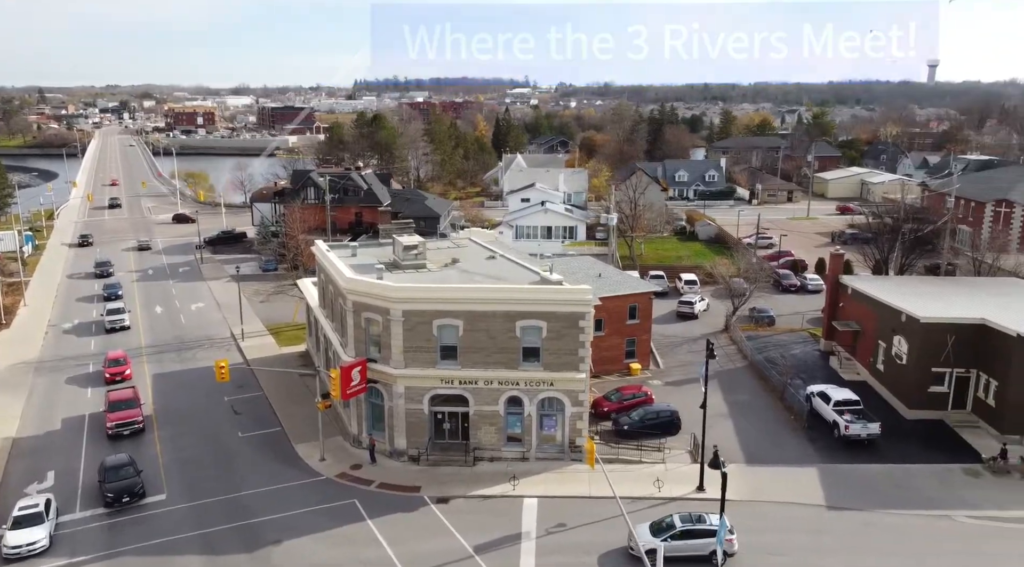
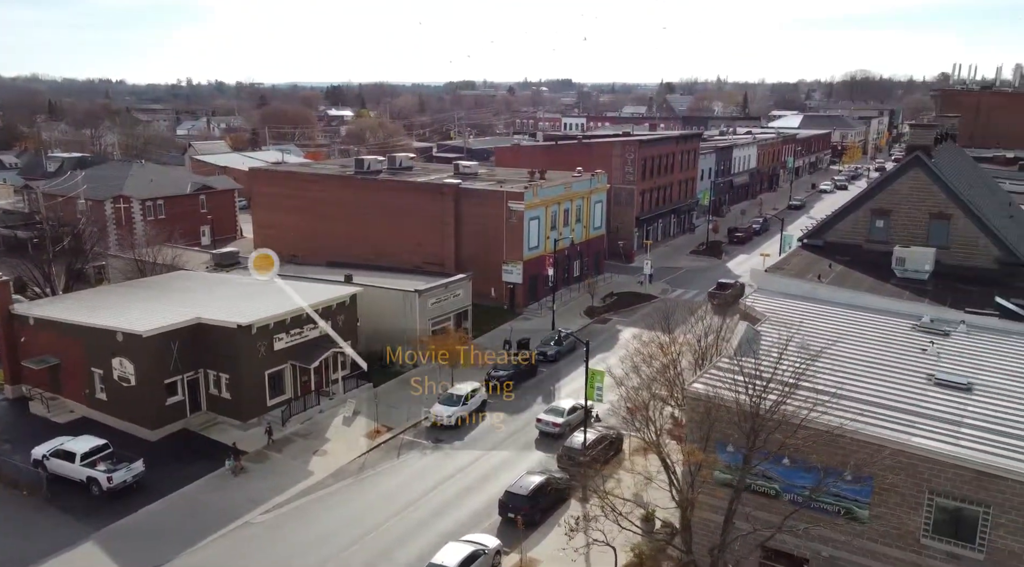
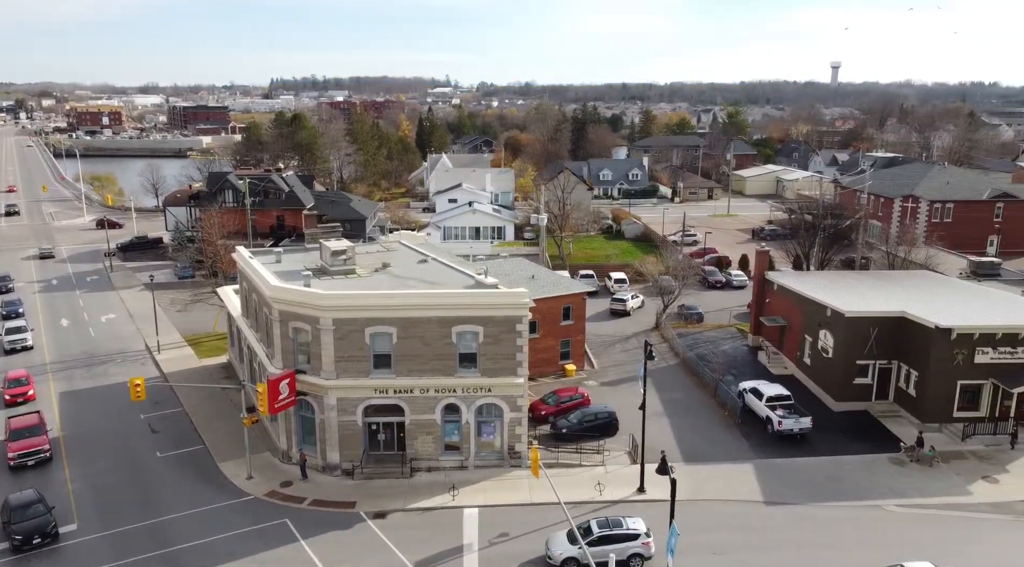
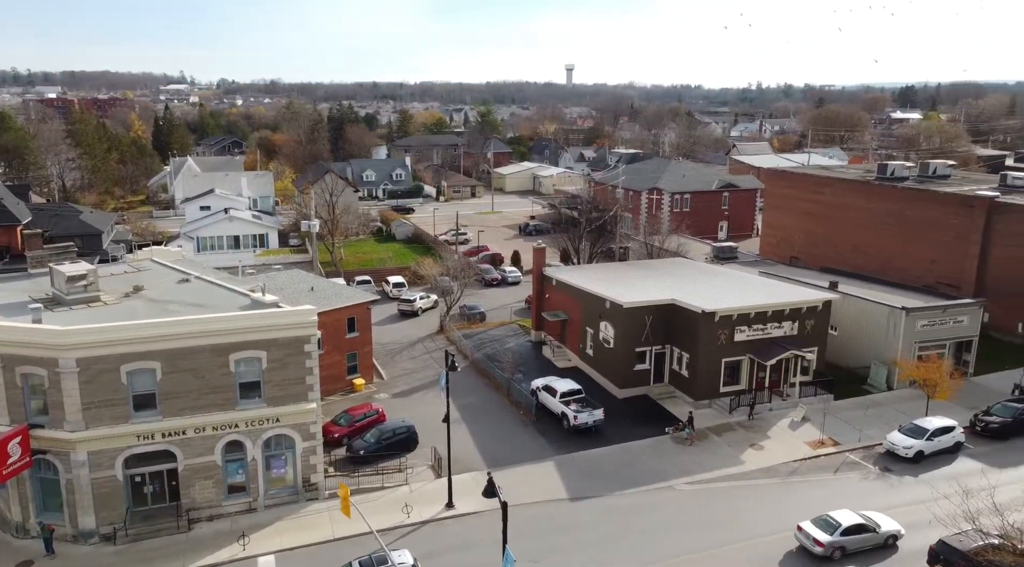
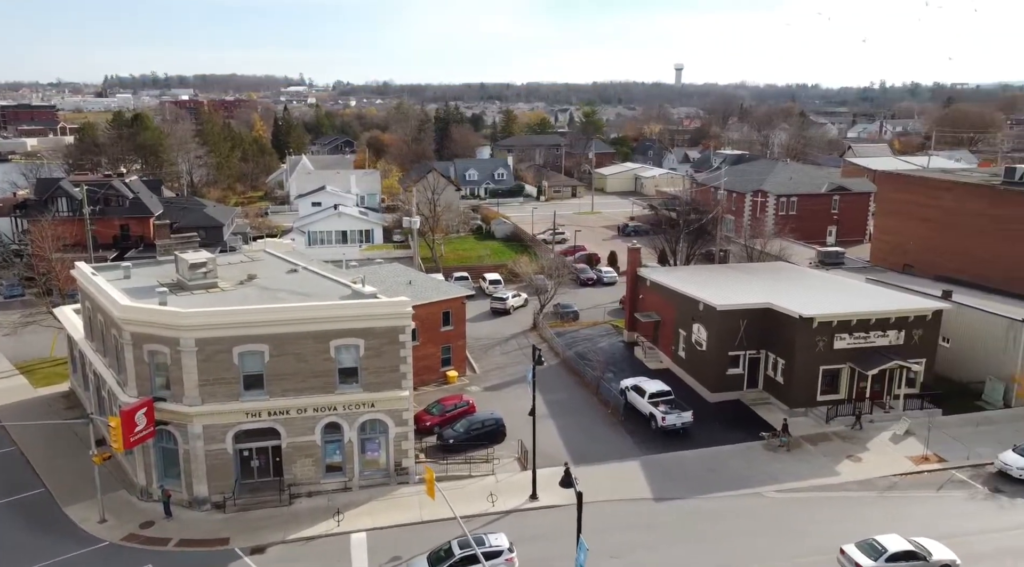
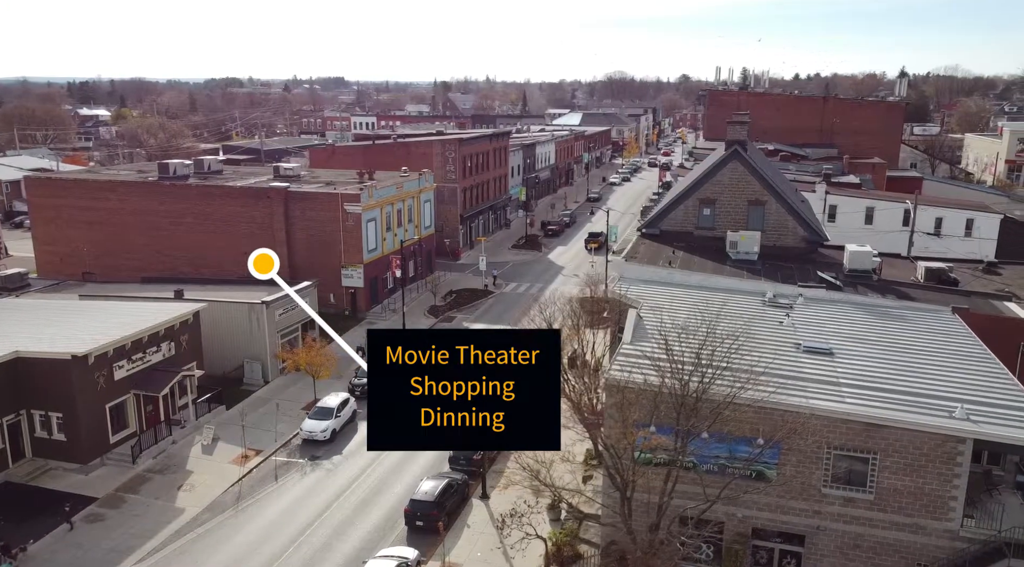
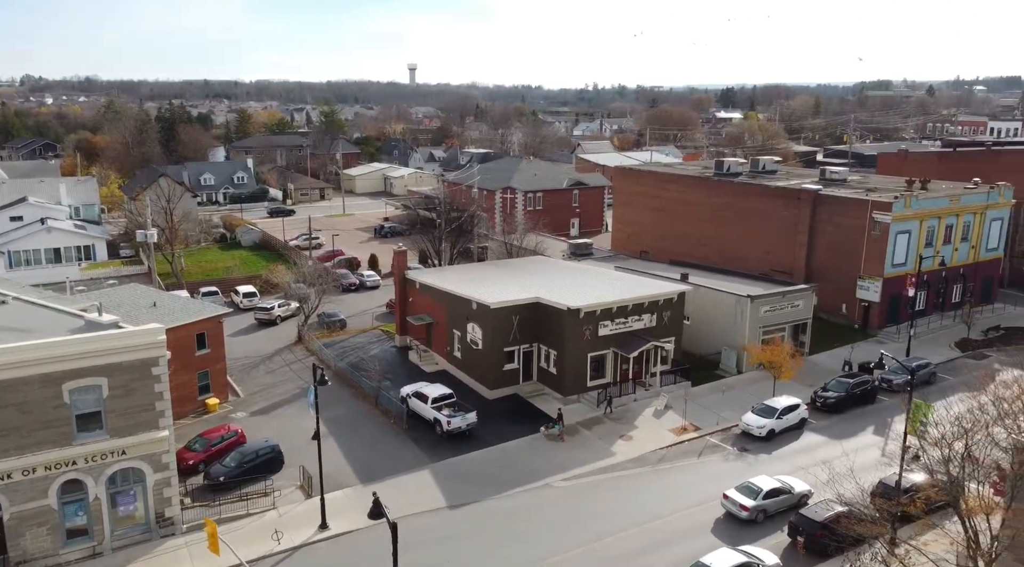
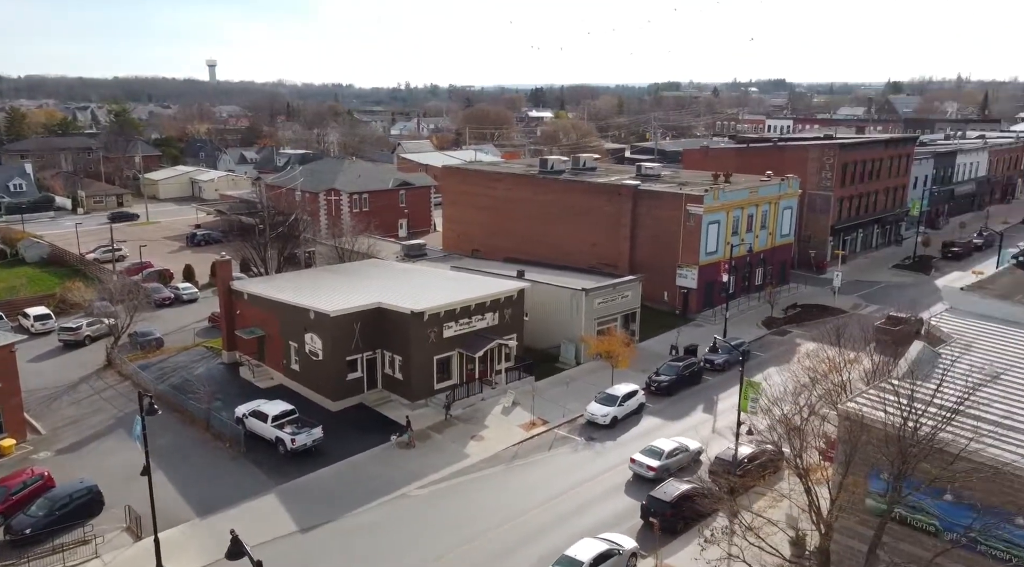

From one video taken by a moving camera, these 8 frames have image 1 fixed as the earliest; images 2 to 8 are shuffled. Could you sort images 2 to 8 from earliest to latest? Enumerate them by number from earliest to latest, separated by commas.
3, 5, 4, 7, 8, 2, 6
